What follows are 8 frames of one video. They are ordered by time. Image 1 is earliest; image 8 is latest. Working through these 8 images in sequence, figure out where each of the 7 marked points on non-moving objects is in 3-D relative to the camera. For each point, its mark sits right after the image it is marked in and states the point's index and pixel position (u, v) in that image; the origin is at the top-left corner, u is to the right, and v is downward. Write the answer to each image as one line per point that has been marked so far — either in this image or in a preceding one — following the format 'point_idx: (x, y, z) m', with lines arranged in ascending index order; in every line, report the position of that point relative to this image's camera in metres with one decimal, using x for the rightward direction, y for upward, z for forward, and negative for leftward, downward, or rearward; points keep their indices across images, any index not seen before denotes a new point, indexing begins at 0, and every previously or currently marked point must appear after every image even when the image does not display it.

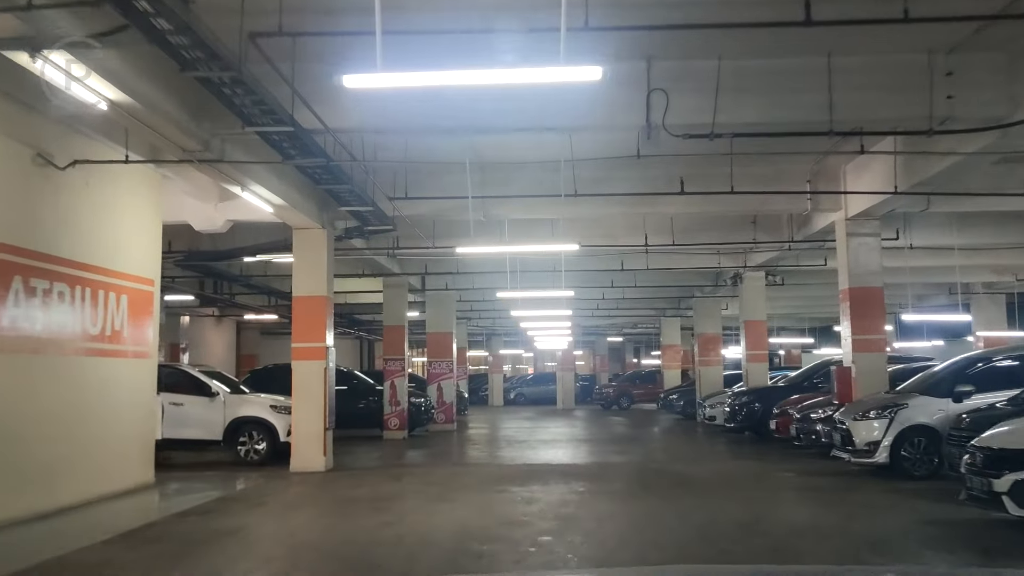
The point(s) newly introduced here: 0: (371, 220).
0: (-1.5, +0.8, +11.4) m
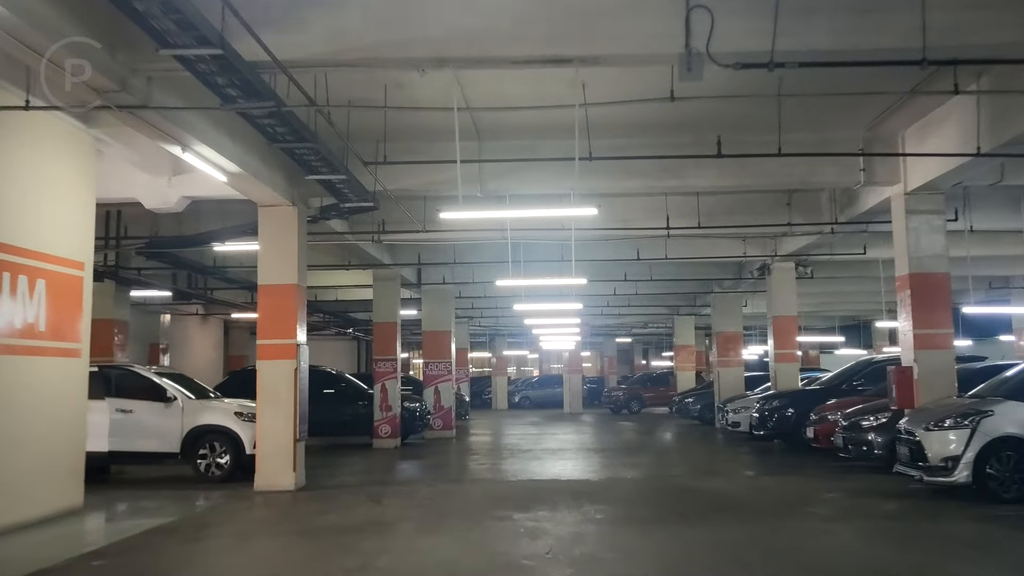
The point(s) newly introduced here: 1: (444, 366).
0: (-1.5, +0.9, +9.7) m
1: (-1.2, -1.4, +18.8) m
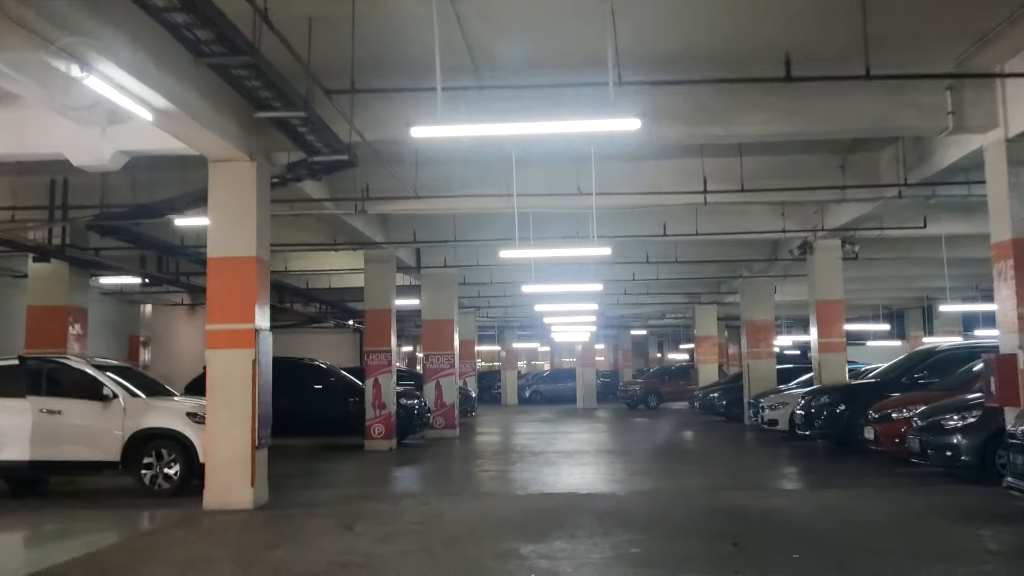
0: (-1.5, +1.1, +7.9) m
1: (-1.1, -1.1, +17.0) m
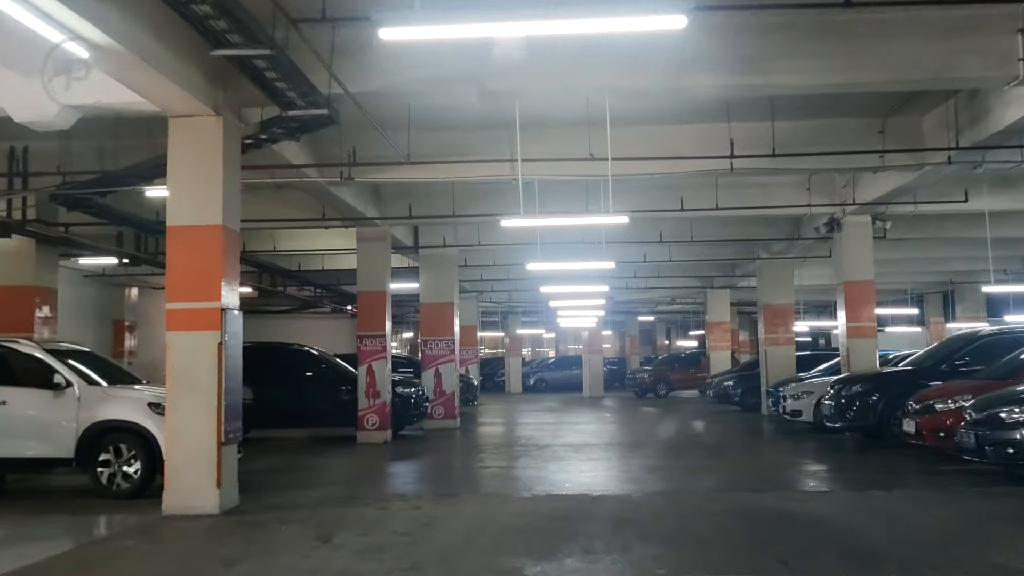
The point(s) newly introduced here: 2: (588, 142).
0: (-1.4, +1.3, +6.8) m
1: (-1.0, -0.8, +16.0) m
2: (+0.7, +1.4, +10.0) m
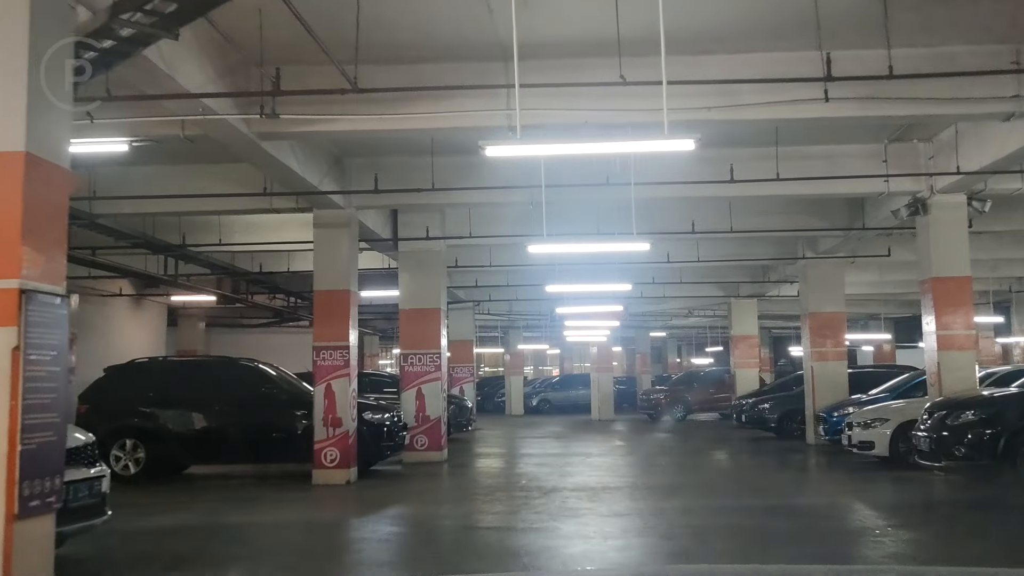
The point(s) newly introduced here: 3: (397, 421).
0: (-1.5, +1.4, +4.1) m
1: (-1.0, -0.9, +13.1) m
2: (+0.7, +1.5, +7.2) m
3: (-1.3, -1.5, +11.7) m
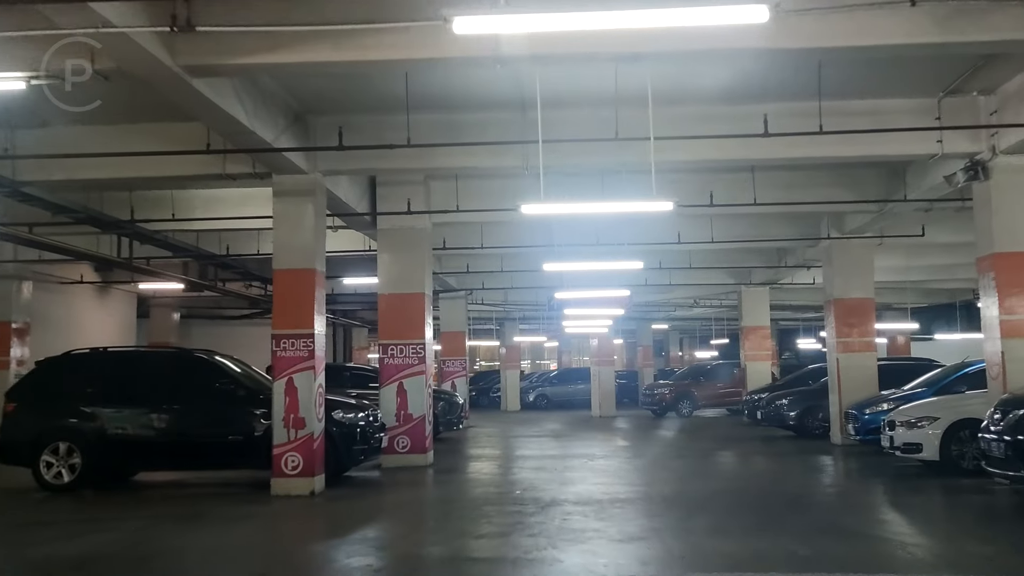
0: (-1.5, +1.5, +2.6) m
1: (-1.1, -0.7, +11.7) m
2: (+0.6, +1.6, +5.8) m
3: (-1.4, -1.3, +10.2) m
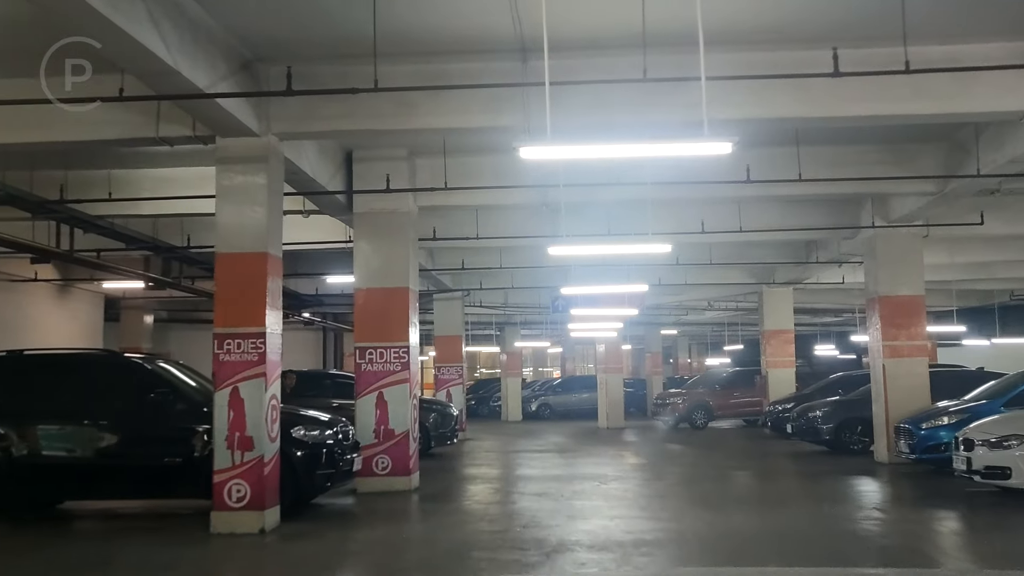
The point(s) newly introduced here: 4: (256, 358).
0: (-1.6, +1.7, +0.9) m
1: (-1.1, -0.6, +10.0) m
2: (+0.6, +1.7, +4.1) m
3: (-1.4, -1.2, +8.5) m
4: (-1.8, -0.5, +7.3) m
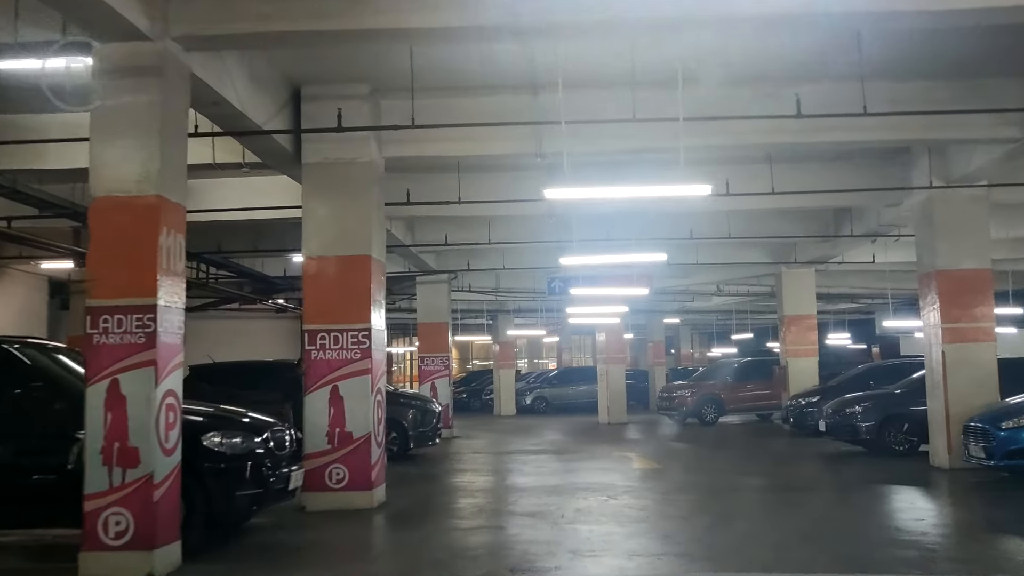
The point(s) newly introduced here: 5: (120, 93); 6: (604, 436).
0: (-1.6, +1.8, -1.1) m
1: (-1.2, -0.4, +8.0) m
2: (+0.5, +1.9, +2.1) m
3: (-1.5, -1.0, +6.6) m
4: (-1.9, -0.3, +5.4) m
5: (-2.1, +1.0, +5.6) m
6: (+1.5, -2.5, +17.8) m
